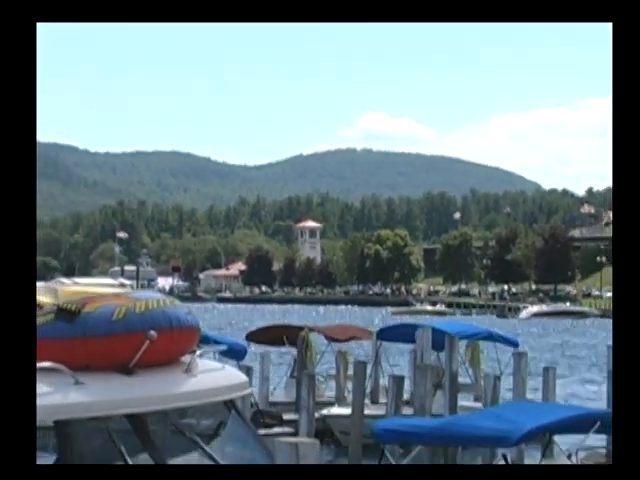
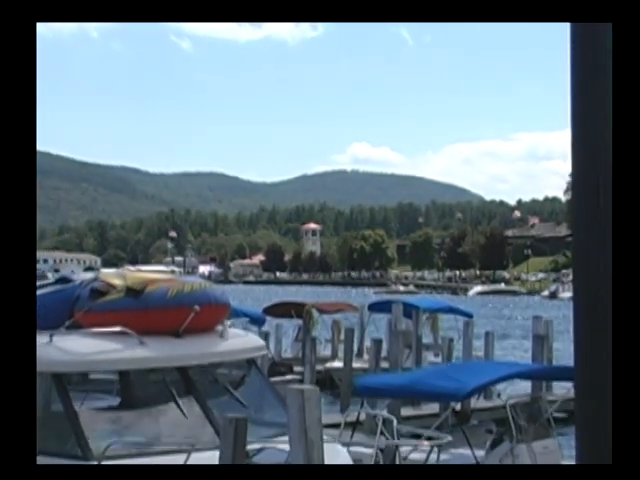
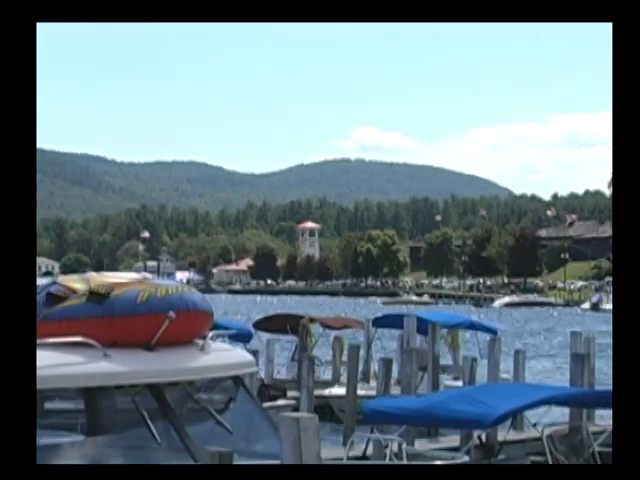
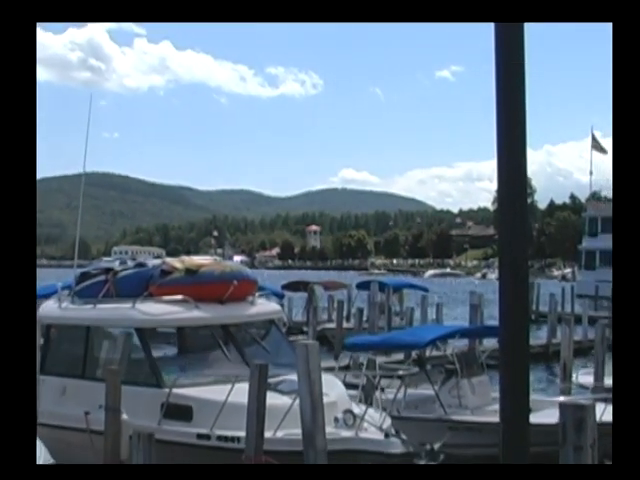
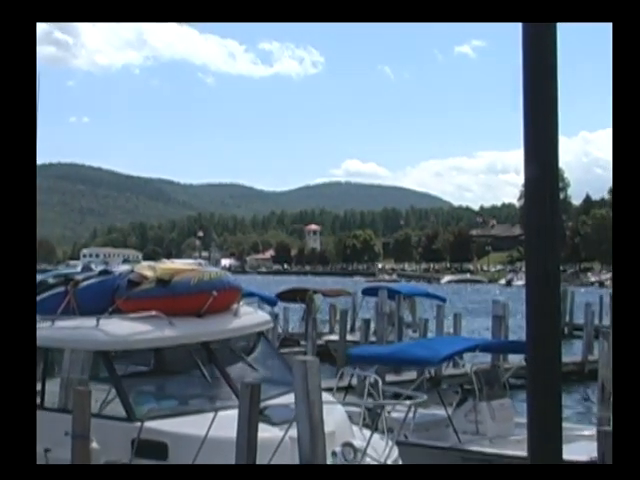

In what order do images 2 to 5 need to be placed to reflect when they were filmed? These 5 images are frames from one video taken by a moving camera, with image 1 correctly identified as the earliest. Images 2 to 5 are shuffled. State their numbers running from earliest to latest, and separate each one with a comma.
3, 2, 5, 4
